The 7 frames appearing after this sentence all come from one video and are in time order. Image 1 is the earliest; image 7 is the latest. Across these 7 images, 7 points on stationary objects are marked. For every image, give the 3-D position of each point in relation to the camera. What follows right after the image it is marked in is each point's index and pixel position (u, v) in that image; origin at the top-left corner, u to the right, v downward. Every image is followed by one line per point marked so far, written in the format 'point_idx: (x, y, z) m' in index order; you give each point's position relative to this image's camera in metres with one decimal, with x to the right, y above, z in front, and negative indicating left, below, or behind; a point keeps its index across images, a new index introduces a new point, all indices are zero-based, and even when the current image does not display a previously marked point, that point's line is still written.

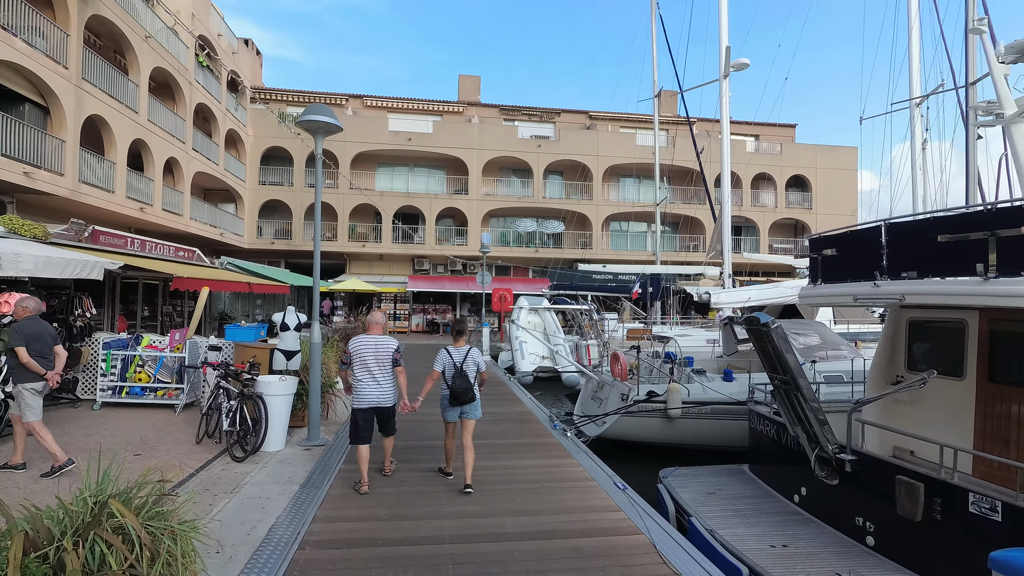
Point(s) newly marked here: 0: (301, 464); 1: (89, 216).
0: (-2.3, -1.9, +6.0) m
1: (-13.7, +2.3, +17.8) m
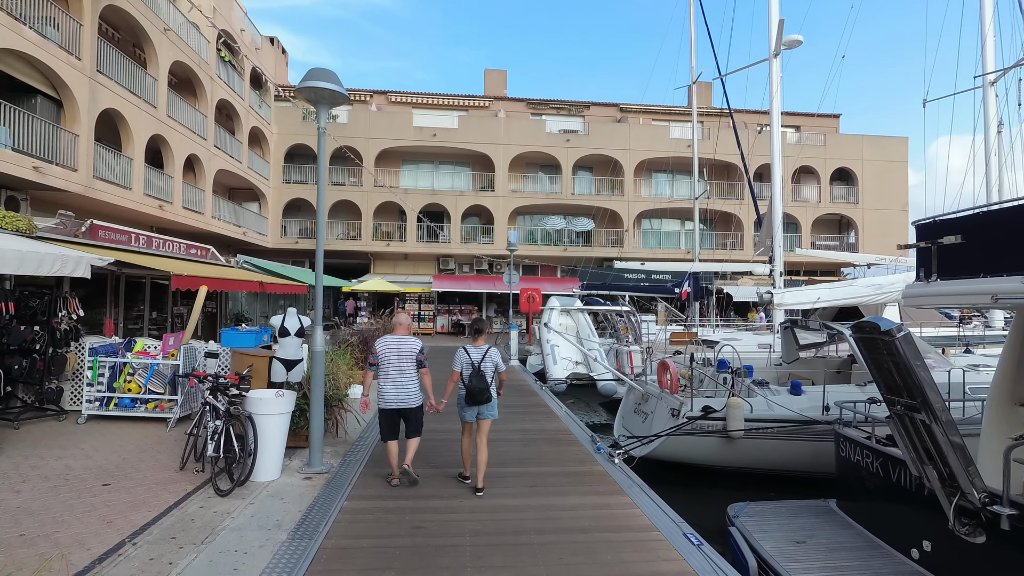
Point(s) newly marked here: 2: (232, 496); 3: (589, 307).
0: (-1.9, -1.9, +5.0) m
1: (-12.7, +2.3, +17.3) m
2: (-2.5, -1.9, +4.9) m
3: (+2.0, -0.5, +14.7) m
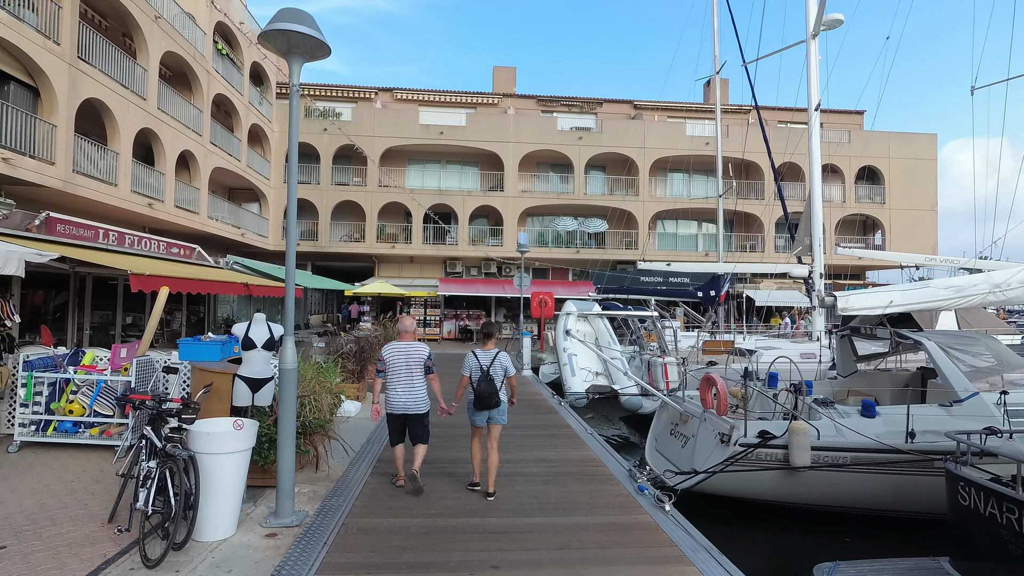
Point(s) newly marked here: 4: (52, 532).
0: (-1.7, -1.9, +3.7) m
1: (-12.4, +2.2, +16.2) m
2: (-2.3, -1.9, +3.7) m
3: (+2.3, -0.6, +13.4) m
4: (-3.4, -1.8, +4.1) m
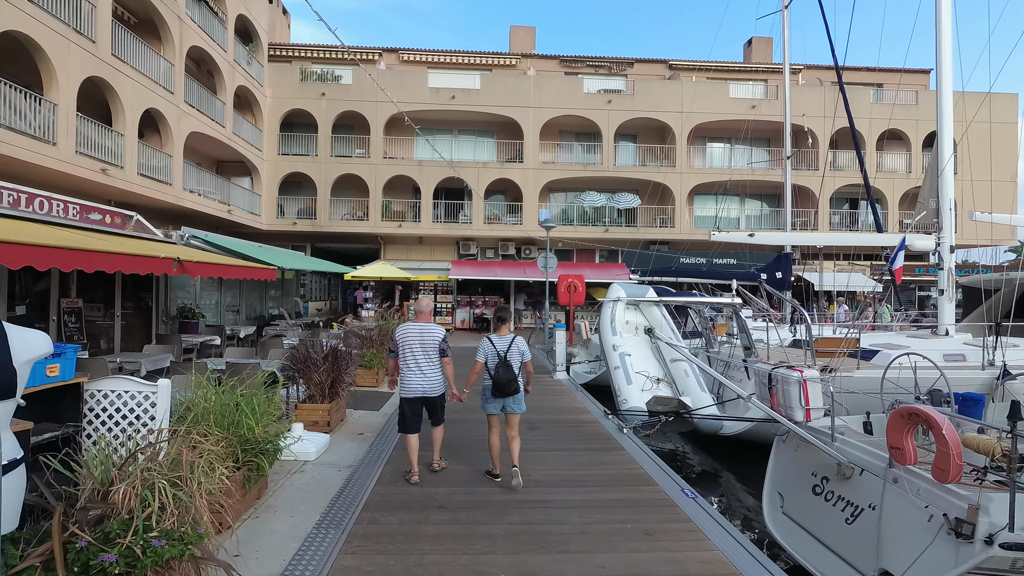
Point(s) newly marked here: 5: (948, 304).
0: (-1.4, -1.8, +0.7) m
1: (-11.7, +2.7, +13.4) m
2: (-2.0, -1.7, +0.7) m
3: (+2.9, -0.2, +10.3) m
4: (-3.1, -1.6, +1.1) m
5: (+8.0, -0.3, +10.1) m
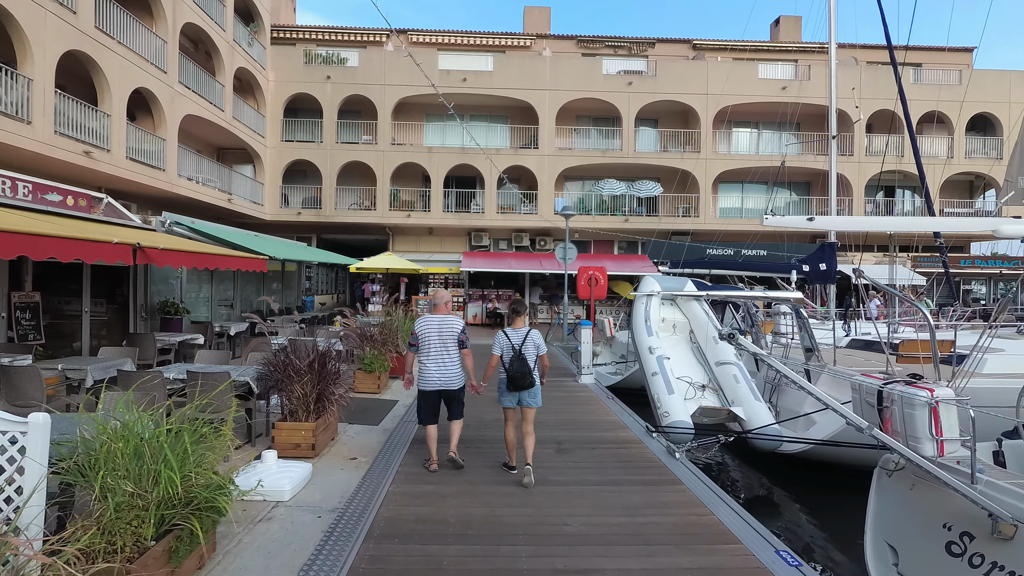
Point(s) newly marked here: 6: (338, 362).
0: (-1.2, -1.7, -0.6) m
1: (-11.3, +2.8, +12.3) m
2: (-1.8, -1.7, -0.5) m
3: (+3.2, -0.1, +8.9) m
4: (-2.9, -1.6, -0.1) m
5: (+8.4, -0.1, +8.6) m
6: (-1.9, -0.8, +6.0) m
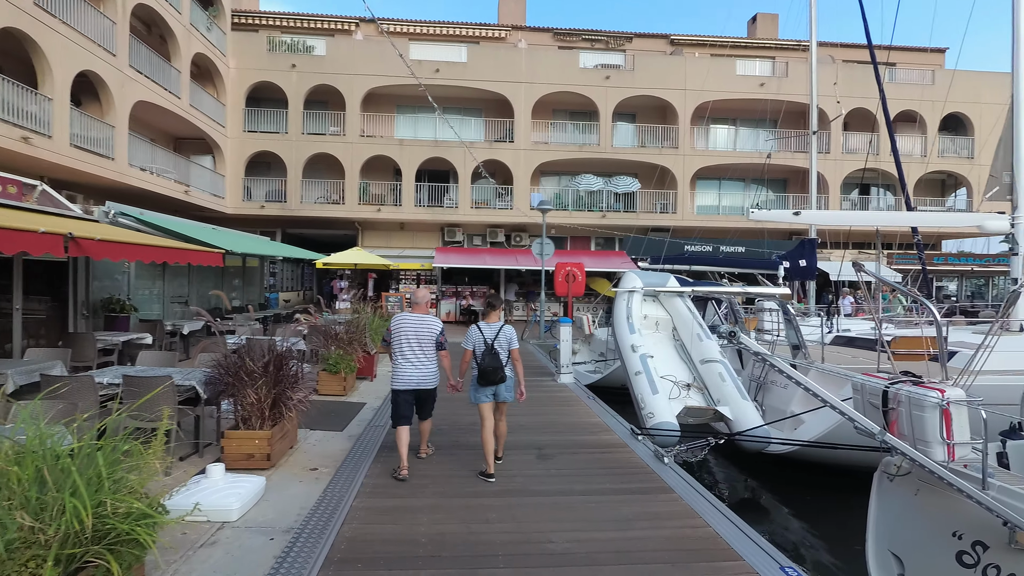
0: (-1.2, -1.7, -1.1) m
1: (-11.8, +2.9, +11.3) m
2: (-1.8, -1.7, -1.1) m
3: (+2.9, 0.0, +8.6) m
4: (-2.9, -1.6, -0.7) m
5: (+8.0, -0.1, +8.6) m
6: (-2.1, -0.7, +5.5) m
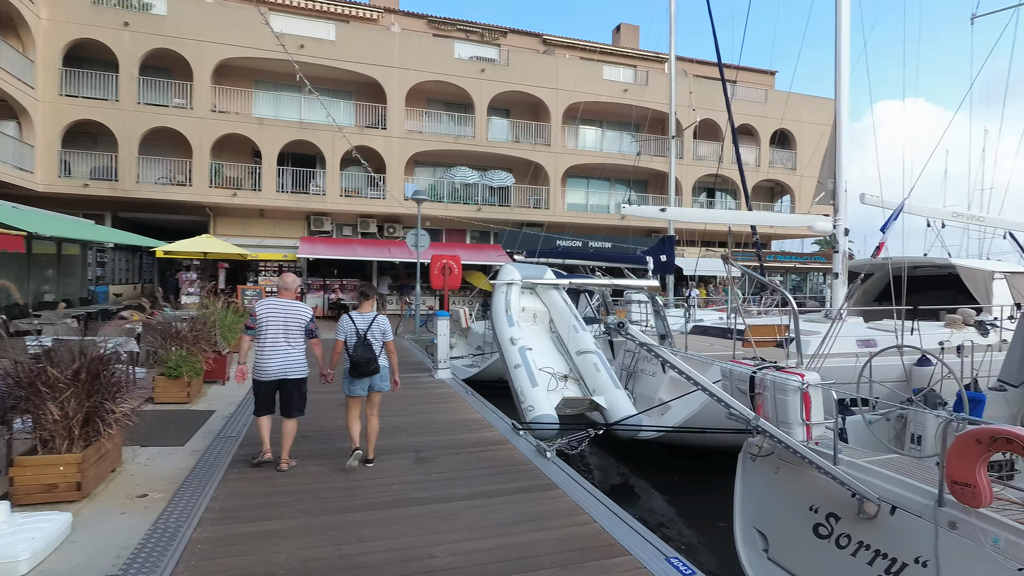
0: (-0.8, -1.7, -1.6) m
1: (-14.0, +3.1, +7.9) m
2: (-1.4, -1.7, -1.7) m
3: (+0.9, +0.1, +8.7) m
4: (-2.5, -1.6, -1.6) m
5: (+5.9, +0.1, +9.8) m
6: (-3.2, -0.7, +4.5) m
